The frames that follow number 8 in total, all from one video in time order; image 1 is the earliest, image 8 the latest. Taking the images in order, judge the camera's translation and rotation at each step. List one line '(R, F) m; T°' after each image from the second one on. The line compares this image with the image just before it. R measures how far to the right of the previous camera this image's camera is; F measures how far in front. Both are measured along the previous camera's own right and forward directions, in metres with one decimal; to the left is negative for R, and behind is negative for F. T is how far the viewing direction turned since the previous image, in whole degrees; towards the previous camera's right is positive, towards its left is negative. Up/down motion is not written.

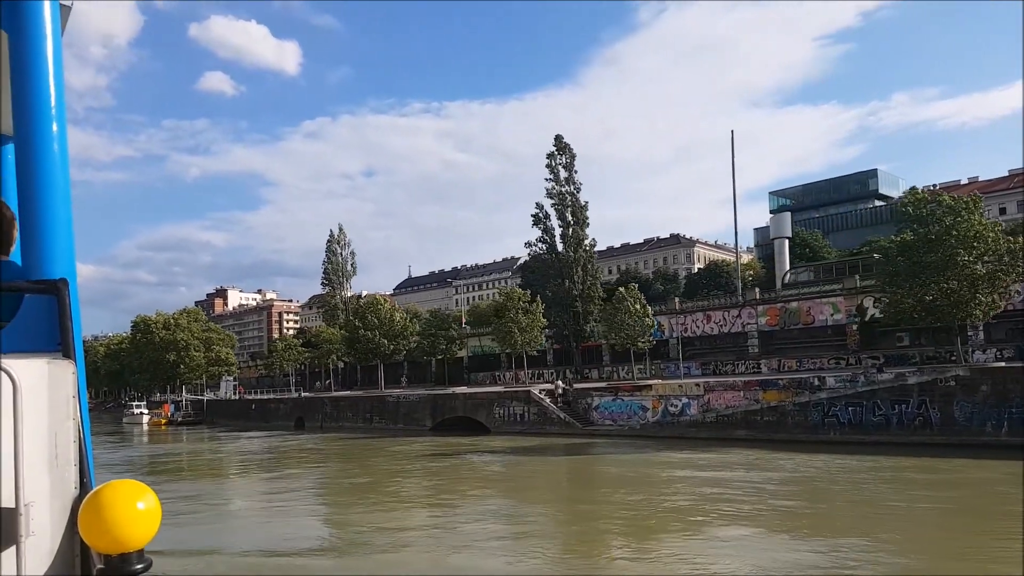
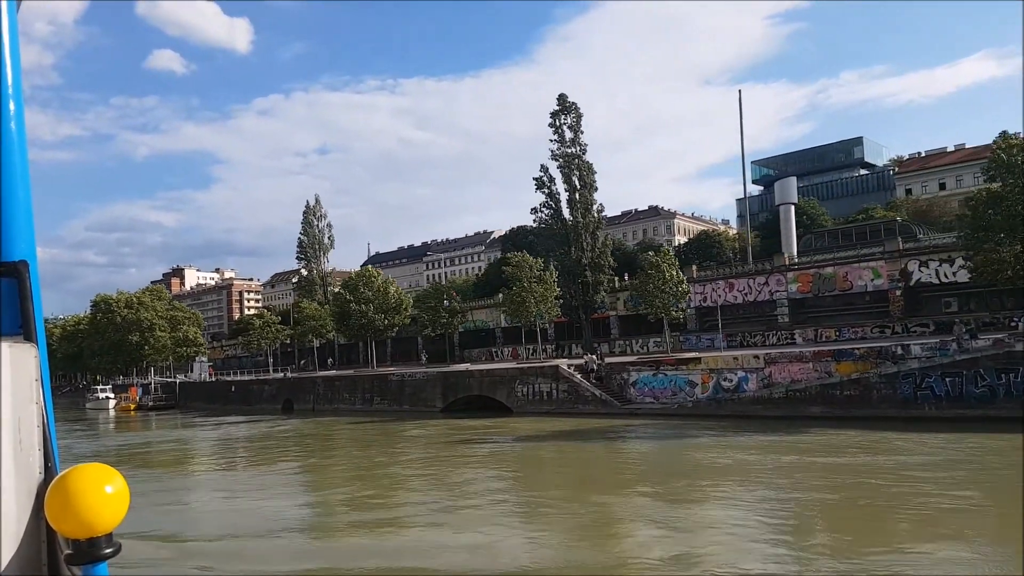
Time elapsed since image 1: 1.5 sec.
(-2.5, +3.6) m; +3°
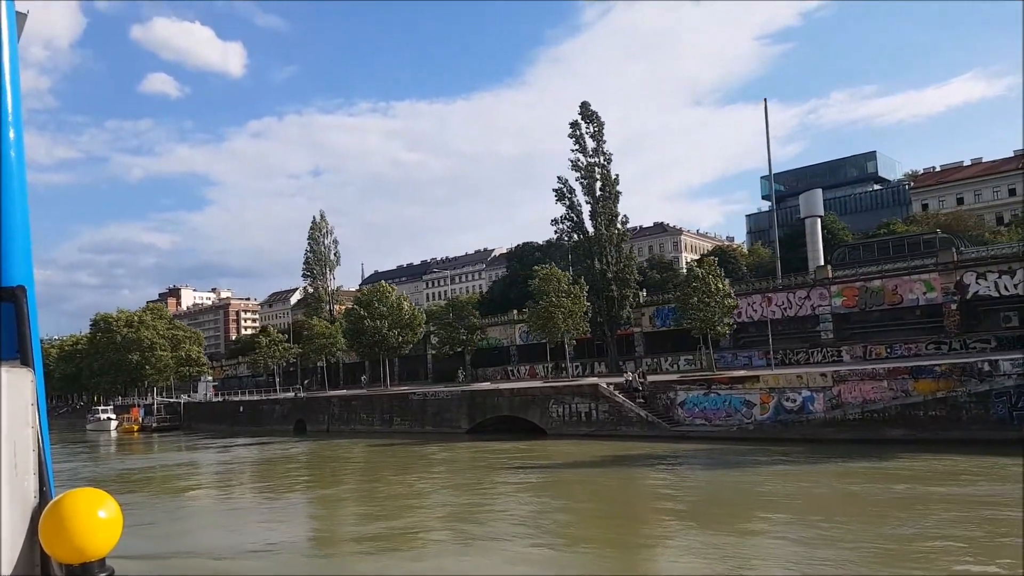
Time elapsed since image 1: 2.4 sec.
(-1.4, +2.2) m; 0°
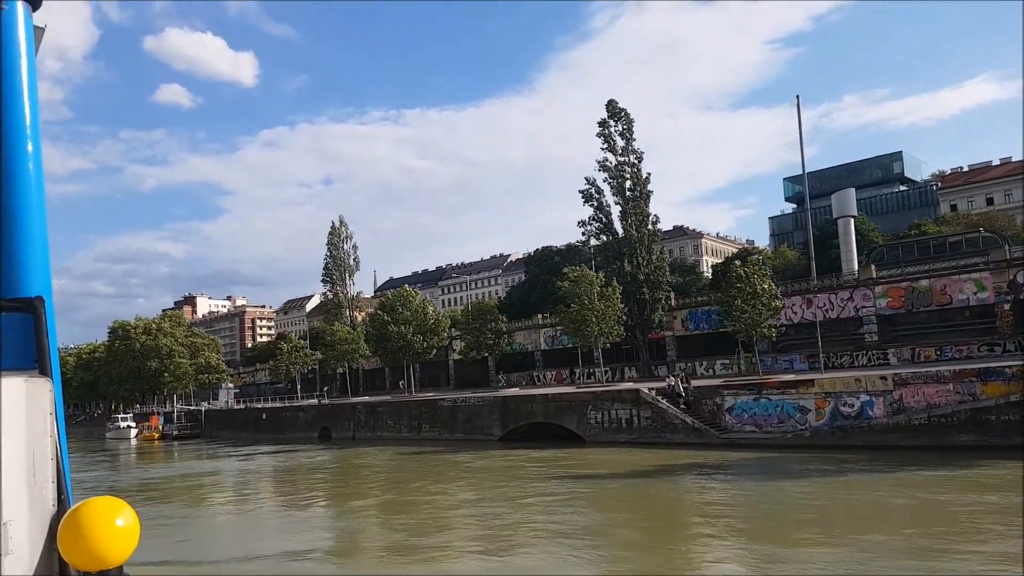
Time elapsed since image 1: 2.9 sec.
(-0.8, +1.2) m; -1°
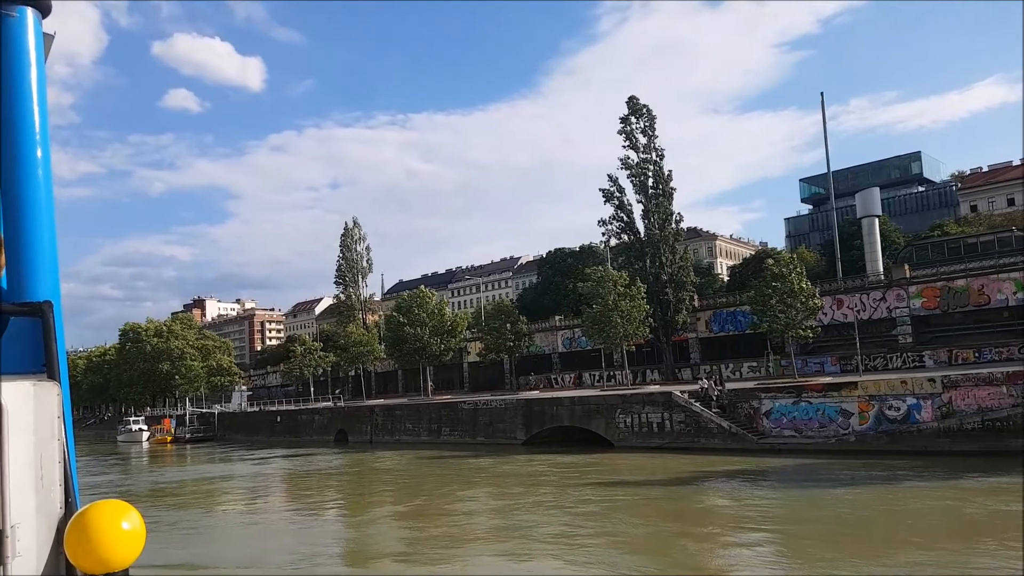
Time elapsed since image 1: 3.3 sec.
(-0.7, +1.0) m; -1°
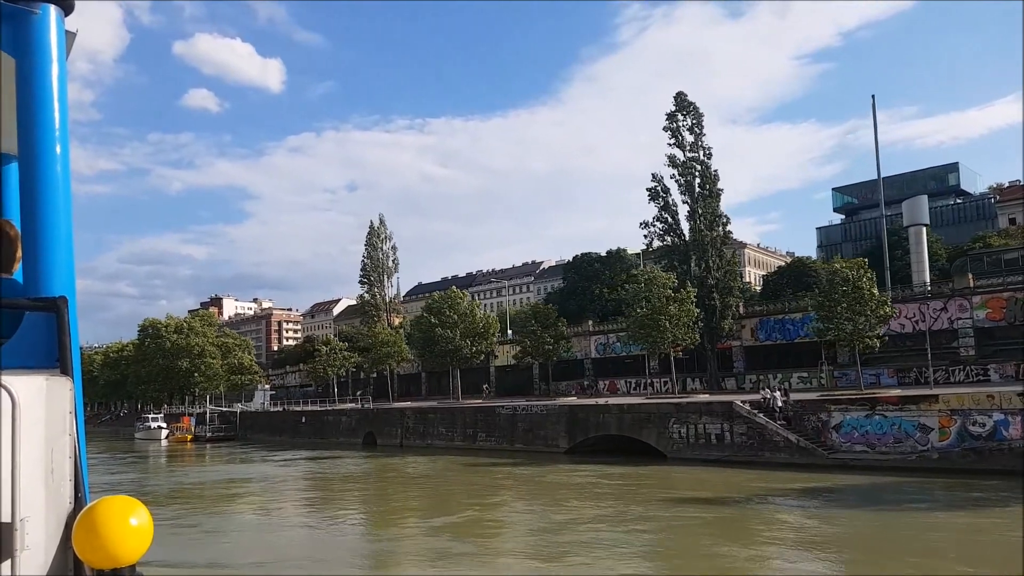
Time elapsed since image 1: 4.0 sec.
(-1.2, +1.6) m; -1°
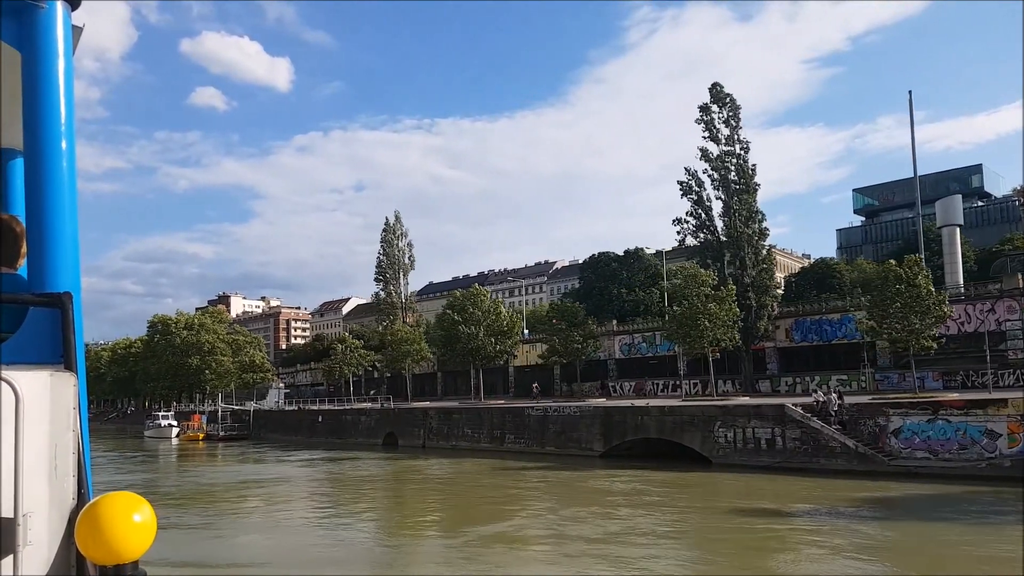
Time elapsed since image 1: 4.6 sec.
(-1.0, +1.3) m; 0°
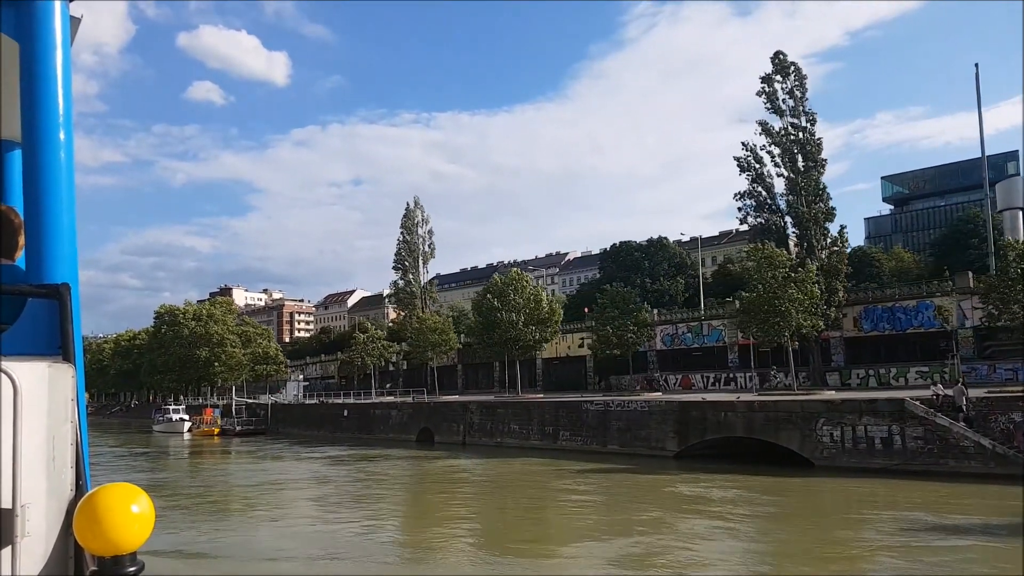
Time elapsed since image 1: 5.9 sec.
(-2.1, +3.1) m; 0°
